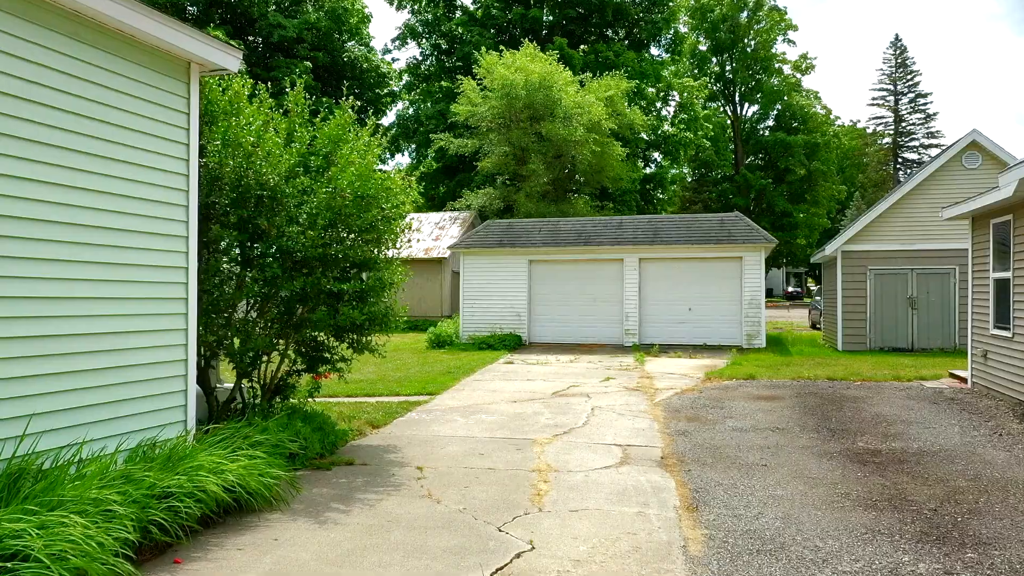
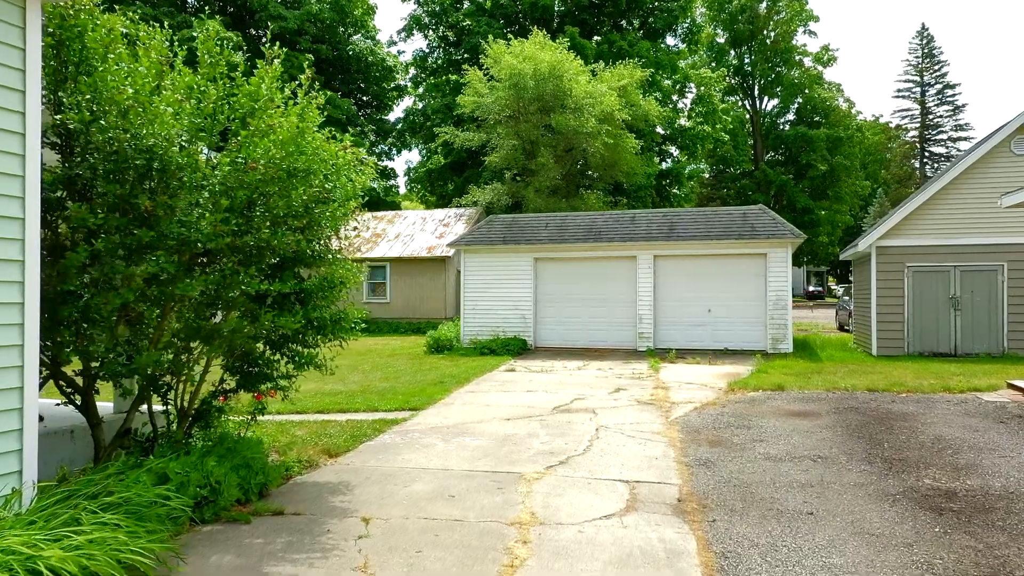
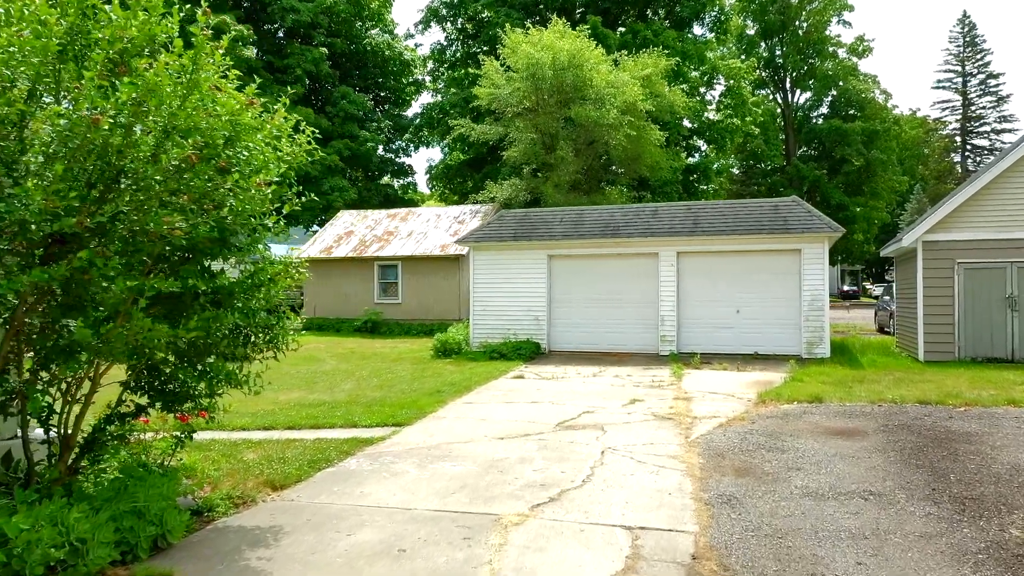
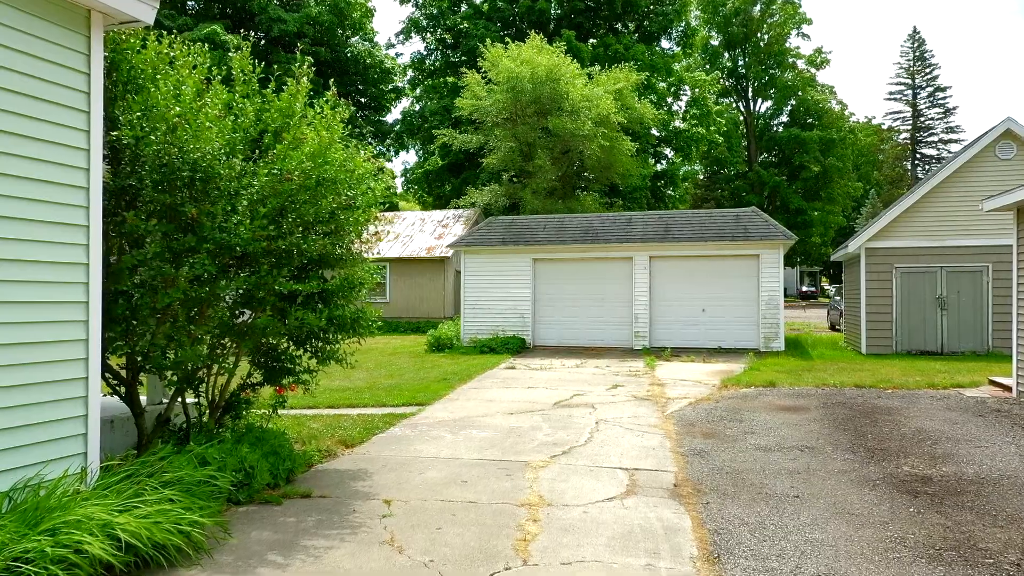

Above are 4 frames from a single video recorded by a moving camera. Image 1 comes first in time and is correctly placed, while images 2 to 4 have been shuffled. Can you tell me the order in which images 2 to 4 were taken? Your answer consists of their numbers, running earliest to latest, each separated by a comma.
4, 2, 3
